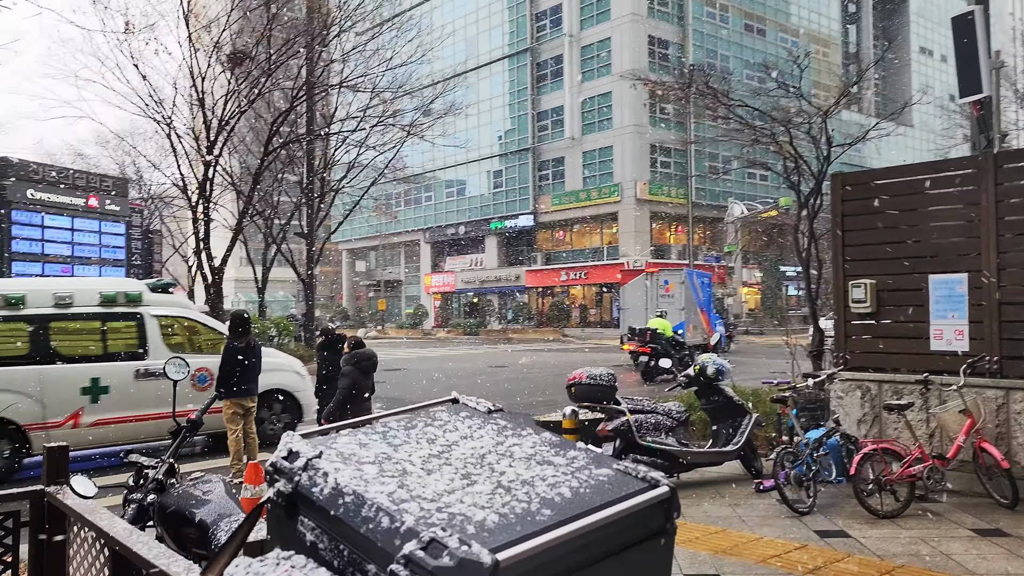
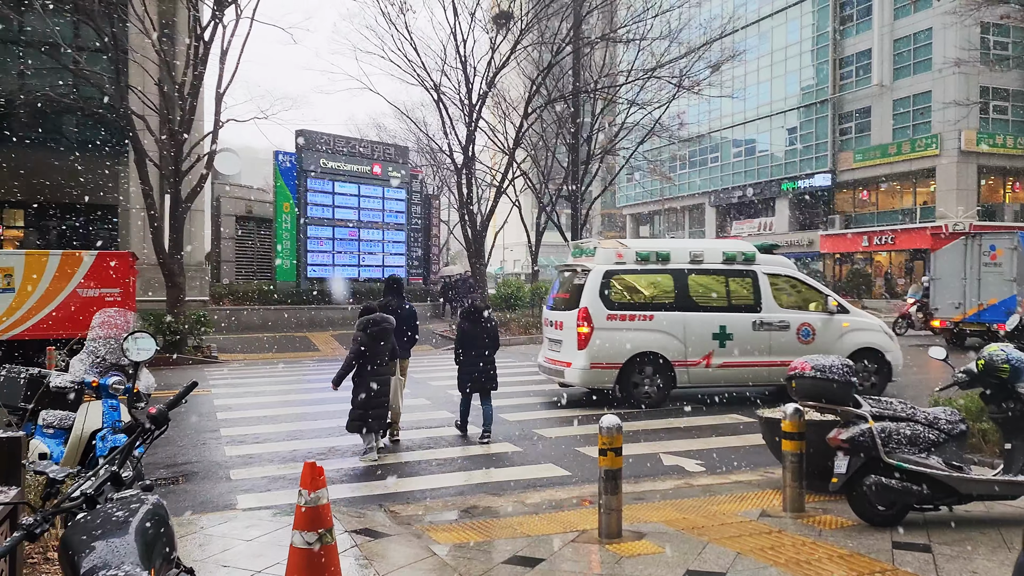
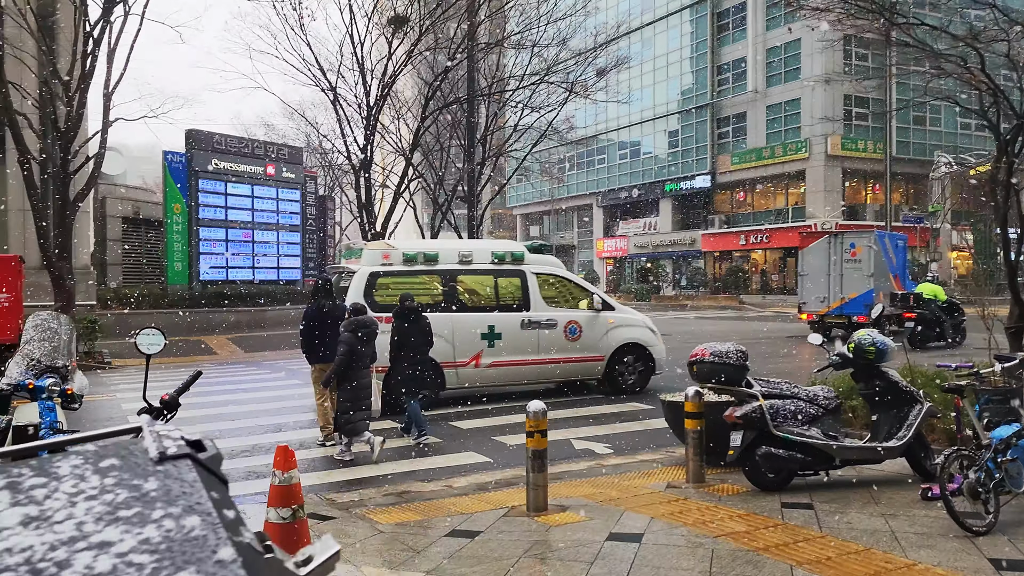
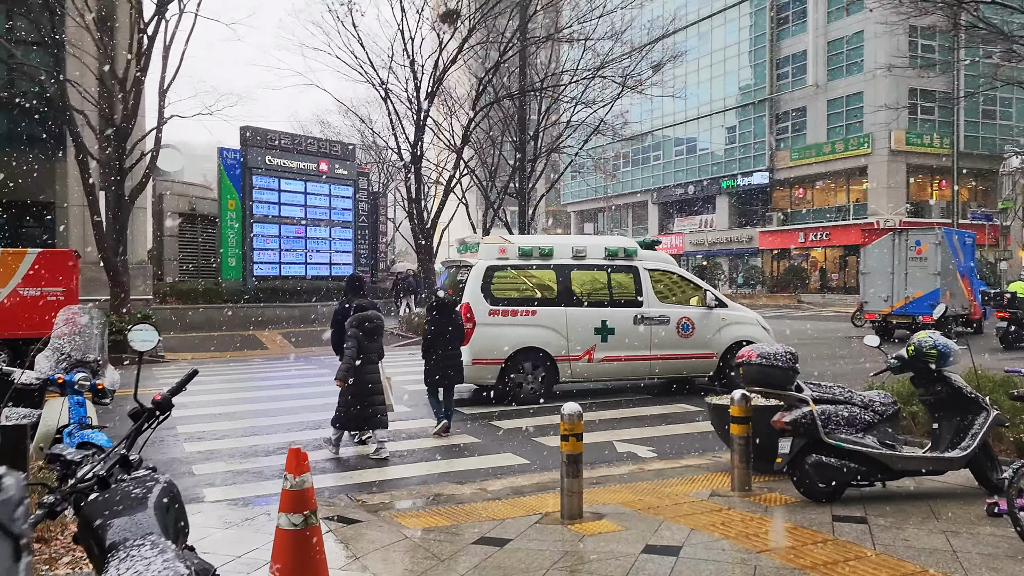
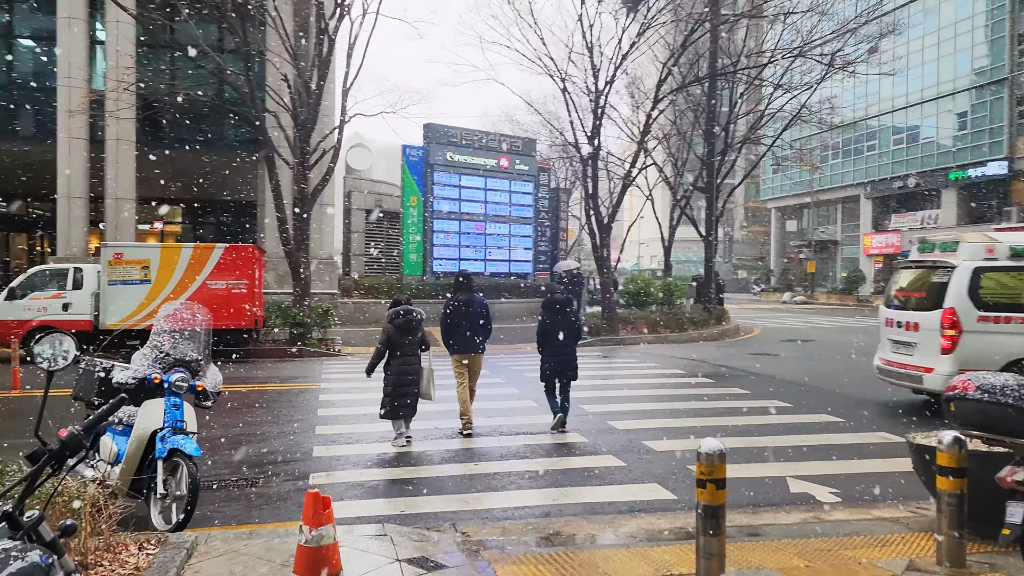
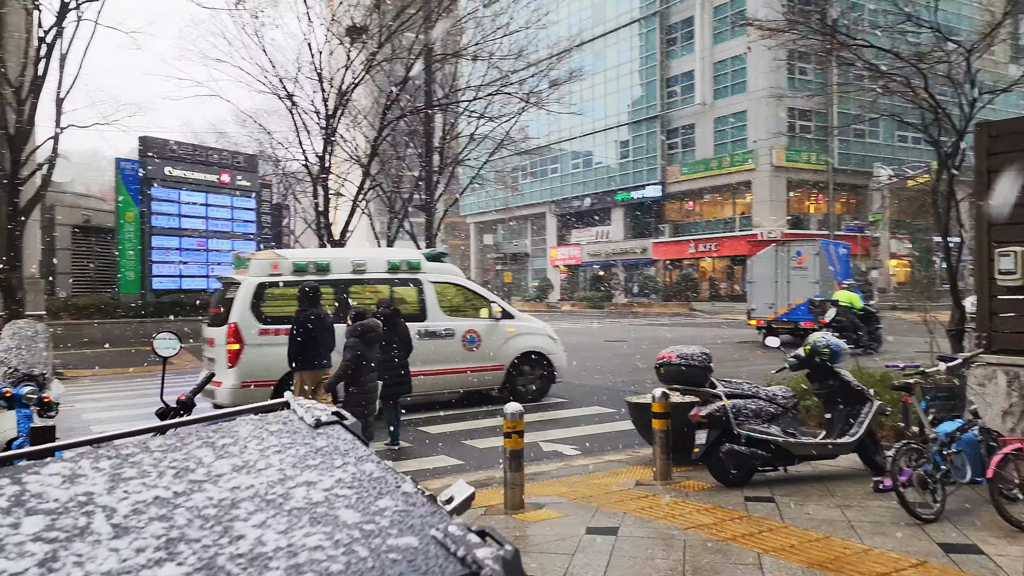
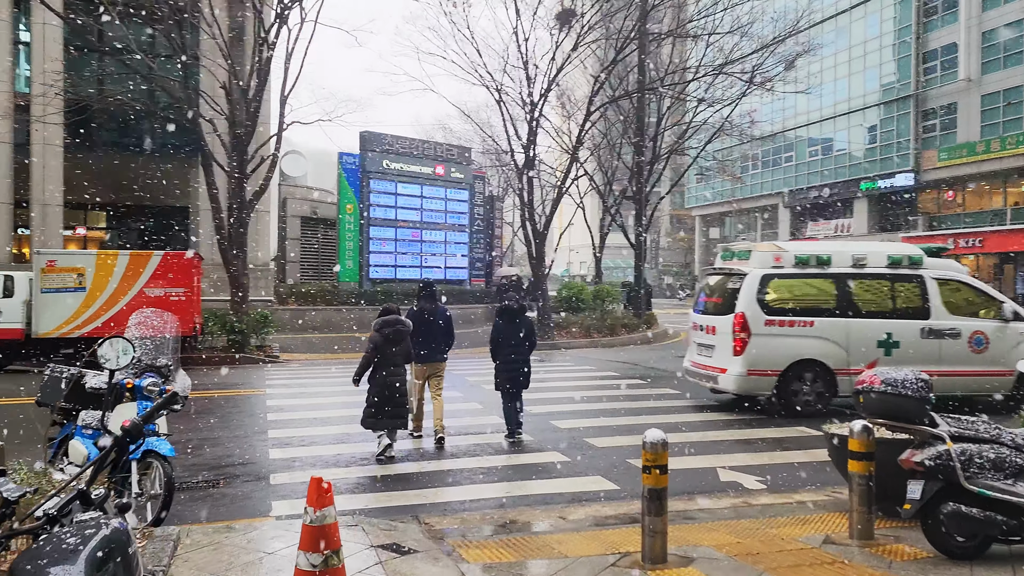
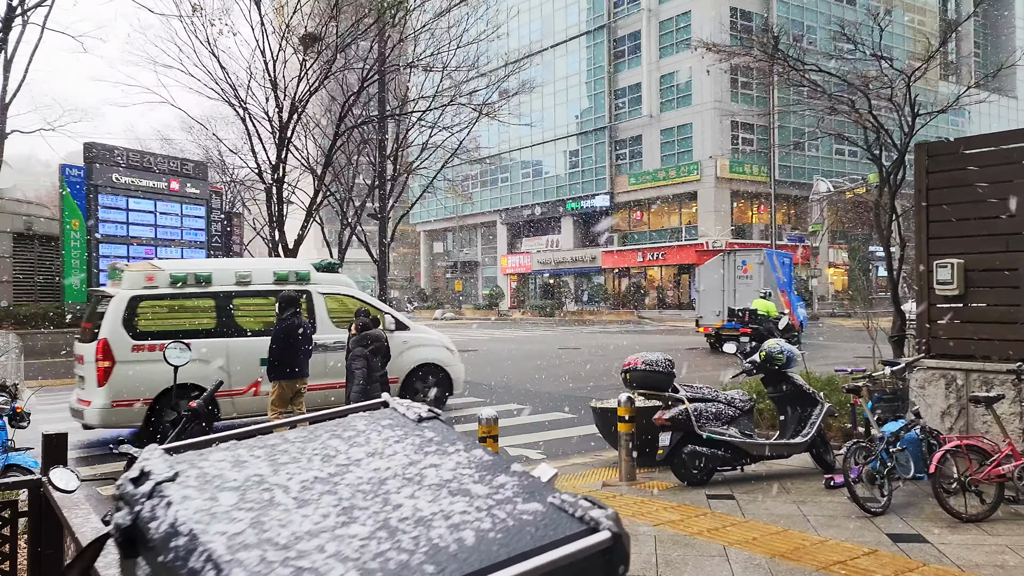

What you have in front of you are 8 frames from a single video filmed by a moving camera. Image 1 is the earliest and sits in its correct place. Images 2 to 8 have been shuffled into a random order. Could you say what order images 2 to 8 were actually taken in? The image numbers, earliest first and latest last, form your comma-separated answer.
8, 6, 3, 4, 2, 7, 5
